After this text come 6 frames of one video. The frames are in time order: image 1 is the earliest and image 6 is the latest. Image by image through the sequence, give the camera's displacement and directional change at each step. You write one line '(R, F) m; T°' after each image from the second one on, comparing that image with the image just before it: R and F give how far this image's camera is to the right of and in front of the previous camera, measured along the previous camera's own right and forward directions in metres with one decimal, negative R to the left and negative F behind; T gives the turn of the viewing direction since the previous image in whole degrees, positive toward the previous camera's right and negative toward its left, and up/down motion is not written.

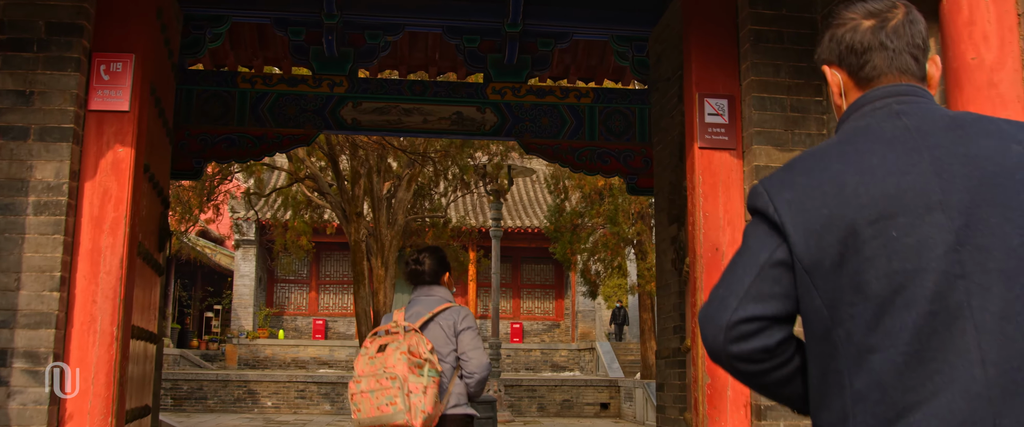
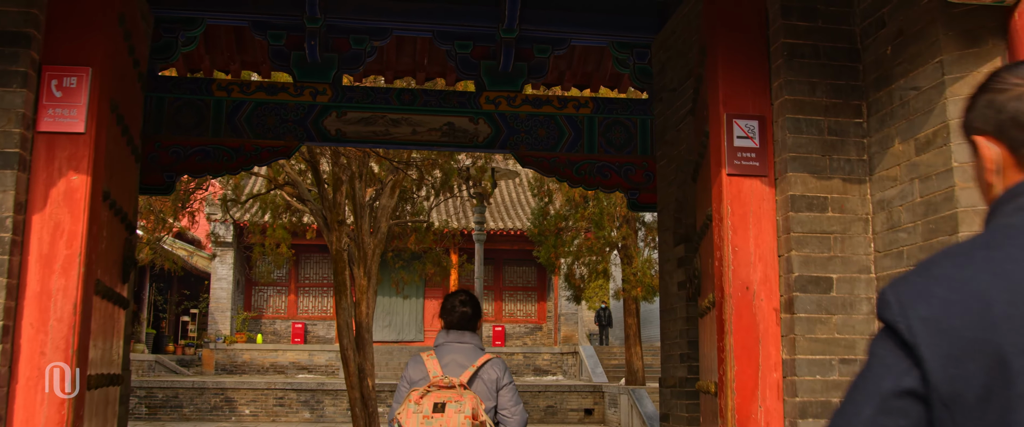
(-0.1, +0.3) m; +1°
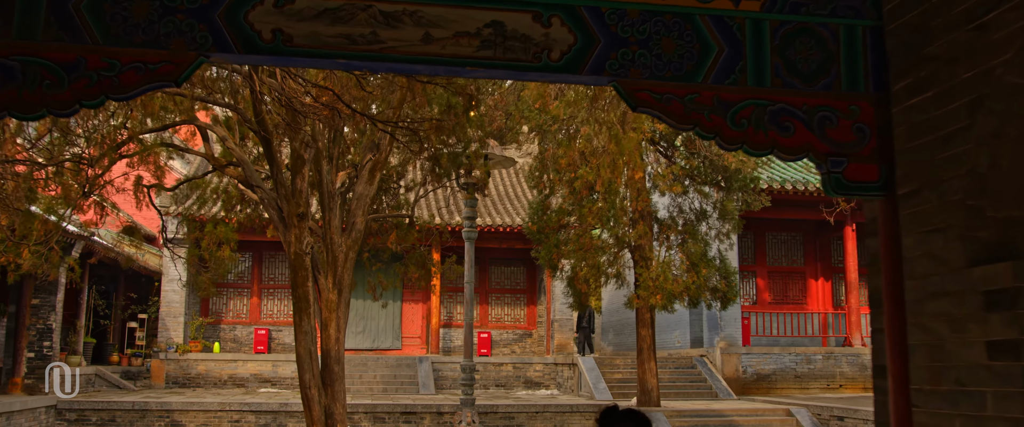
(-0.3, +1.9) m; +2°
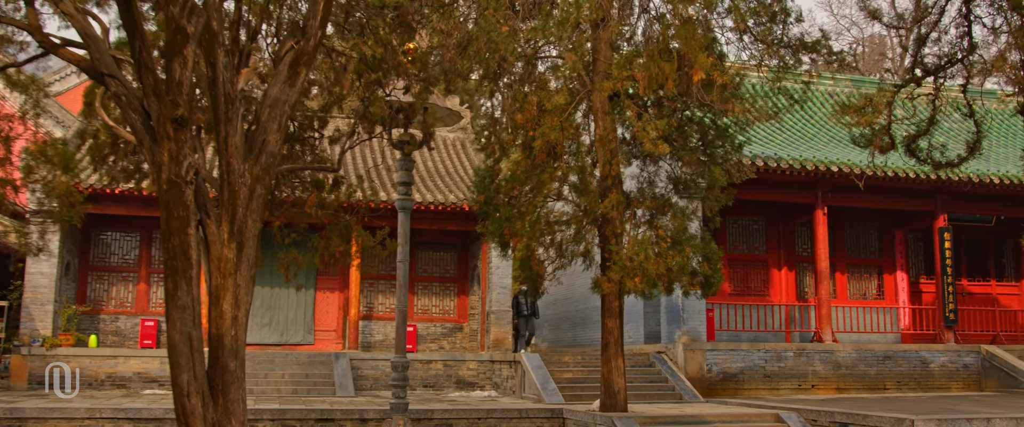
(-0.3, +1.9) m; +6°
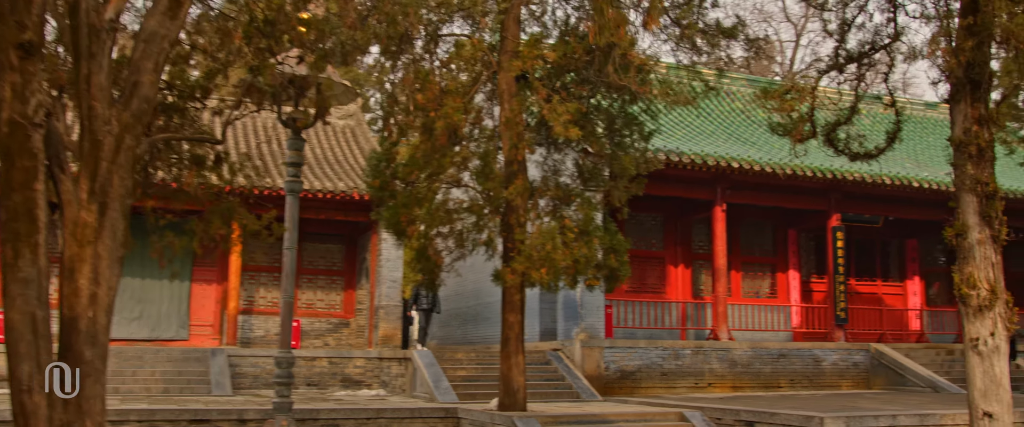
(-0.1, +0.5) m; +7°
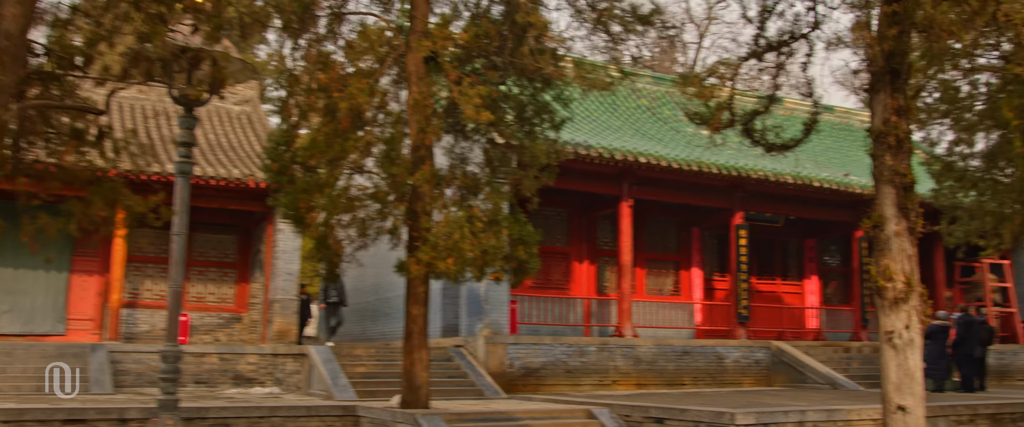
(-0.1, +0.3) m; +6°
